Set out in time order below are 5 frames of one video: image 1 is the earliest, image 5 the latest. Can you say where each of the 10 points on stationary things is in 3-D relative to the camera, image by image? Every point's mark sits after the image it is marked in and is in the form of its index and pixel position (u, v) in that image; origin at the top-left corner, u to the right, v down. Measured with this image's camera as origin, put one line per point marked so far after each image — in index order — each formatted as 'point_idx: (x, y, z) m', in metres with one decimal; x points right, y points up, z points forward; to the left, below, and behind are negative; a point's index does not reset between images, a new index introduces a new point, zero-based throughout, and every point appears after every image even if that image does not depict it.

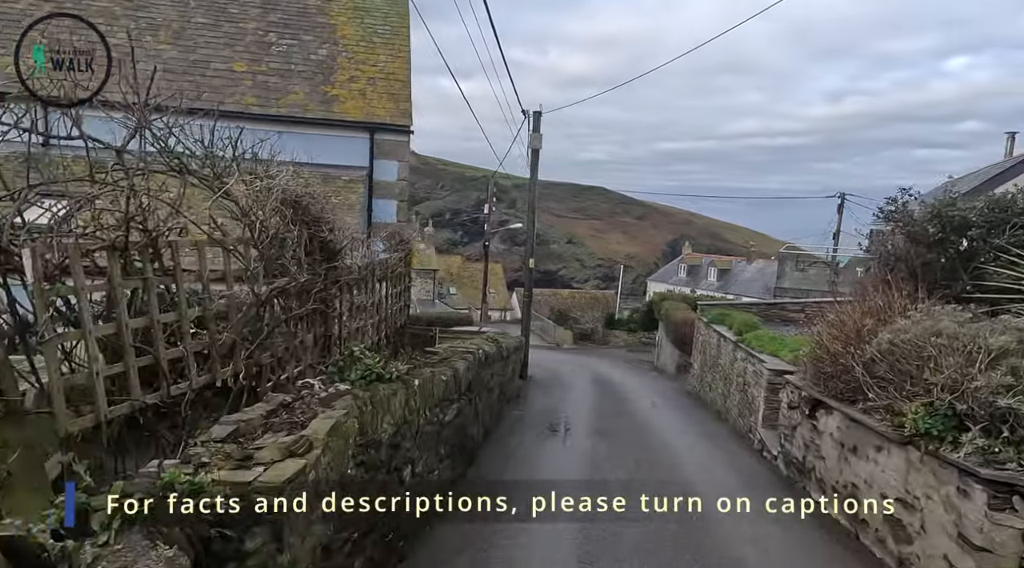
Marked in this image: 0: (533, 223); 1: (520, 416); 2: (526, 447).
0: (+0.5, +1.6, +19.3) m
1: (+0.3, -2.2, +12.1) m
2: (+0.2, -2.1, +9.6) m
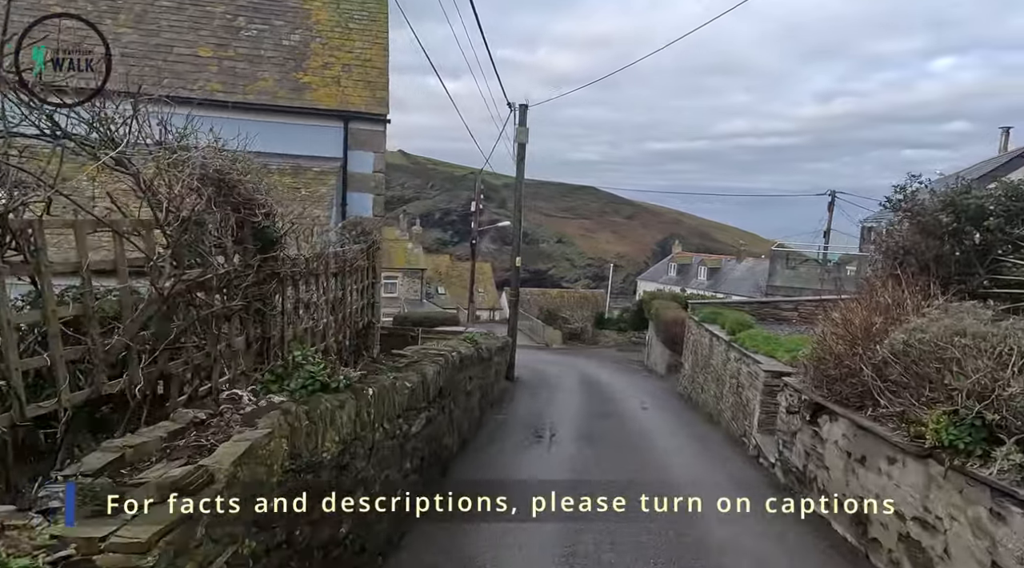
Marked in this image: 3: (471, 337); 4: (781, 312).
0: (+0.2, +1.6, +18.7) m
1: (0.0, -2.2, +11.5) m
2: (0.0, -2.1, +9.0) m
3: (-0.5, -0.7, +9.1) m
4: (+6.5, -0.7, +17.8) m
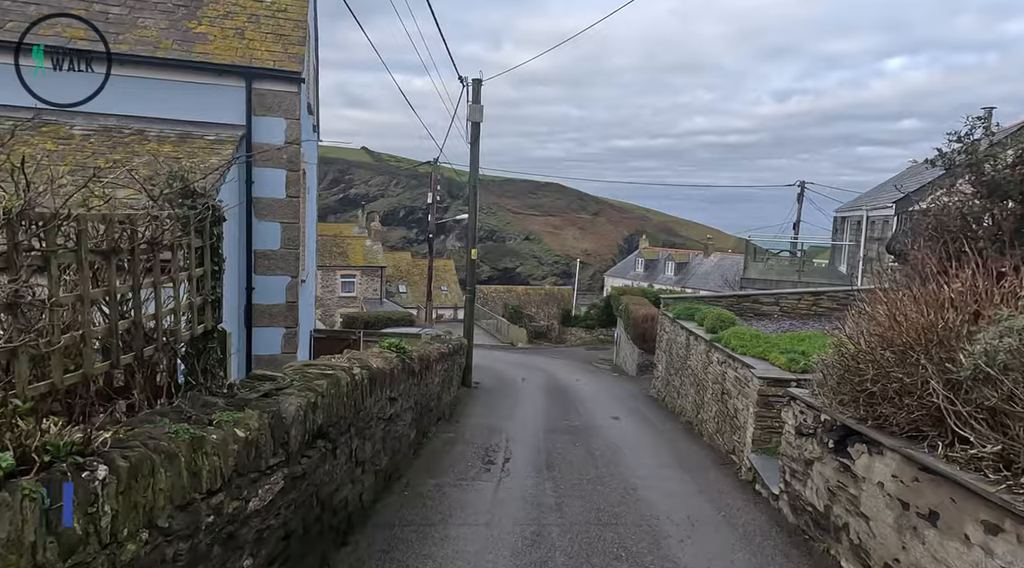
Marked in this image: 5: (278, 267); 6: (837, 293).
0: (-0.9, +1.7, +16.9) m
1: (-0.7, -2.1, +9.7) m
2: (-0.6, -2.0, +7.2) m
3: (-1.1, -0.6, +7.2) m
4: (+5.5, -0.5, +16.2) m
5: (-3.0, +0.2, +9.4) m
6: (+7.0, -0.2, +15.9) m
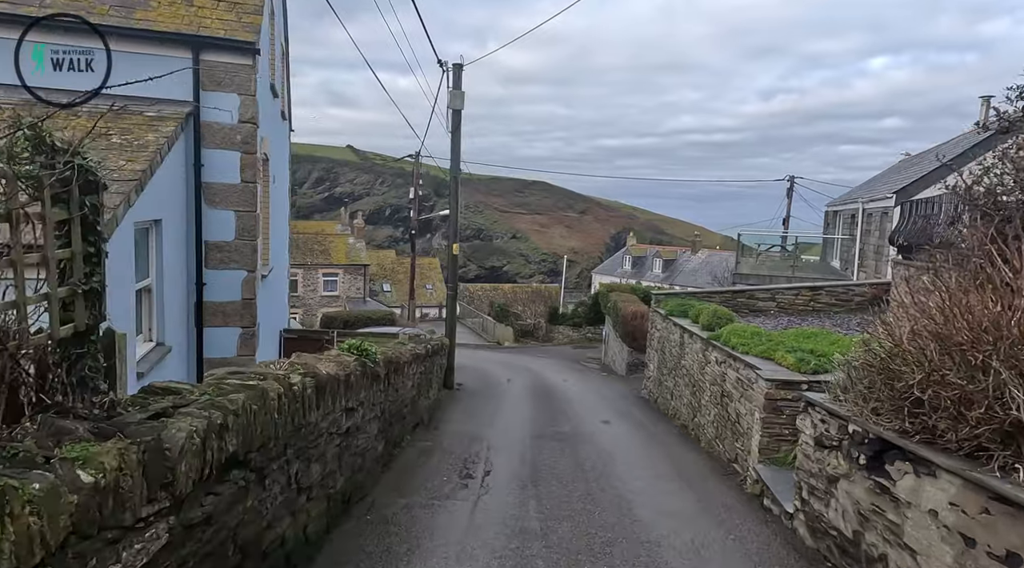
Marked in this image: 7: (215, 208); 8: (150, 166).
0: (-1.3, +1.8, +16.0) m
1: (-0.9, -2.0, +8.8) m
2: (-0.8, -1.9, +6.3) m
3: (-1.3, -0.5, +6.3) m
4: (+5.2, -0.4, +15.4) m
5: (-3.2, +0.3, +8.4) m
6: (+6.7, -0.1, +15.2) m
7: (-3.3, +0.9, +8.3) m
8: (-3.1, +1.0, +6.3) m
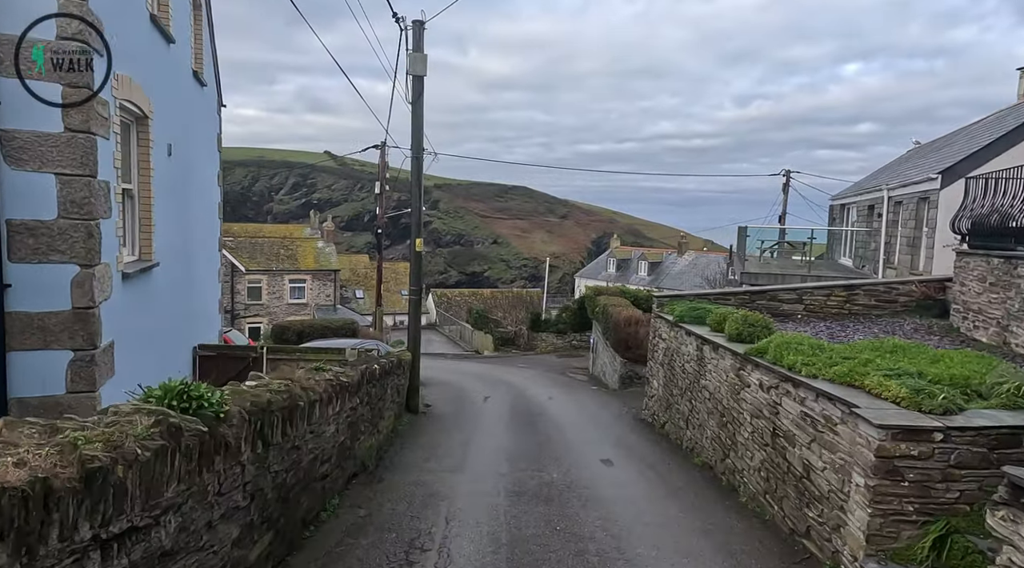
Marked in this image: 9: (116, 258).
0: (-1.7, +1.8, +13.2) m
1: (-1.1, -2.0, +6.0) m
2: (-1.0, -1.9, +3.5) m
3: (-1.5, -0.5, +3.5) m
4: (+4.7, -0.4, +12.8) m
5: (-3.5, +0.3, +5.6) m
6: (+6.3, 0.0, +12.6) m
7: (-3.6, +0.8, +5.4) m
8: (-3.3, +1.0, +3.4) m
9: (-3.5, +0.2, +6.5) m
